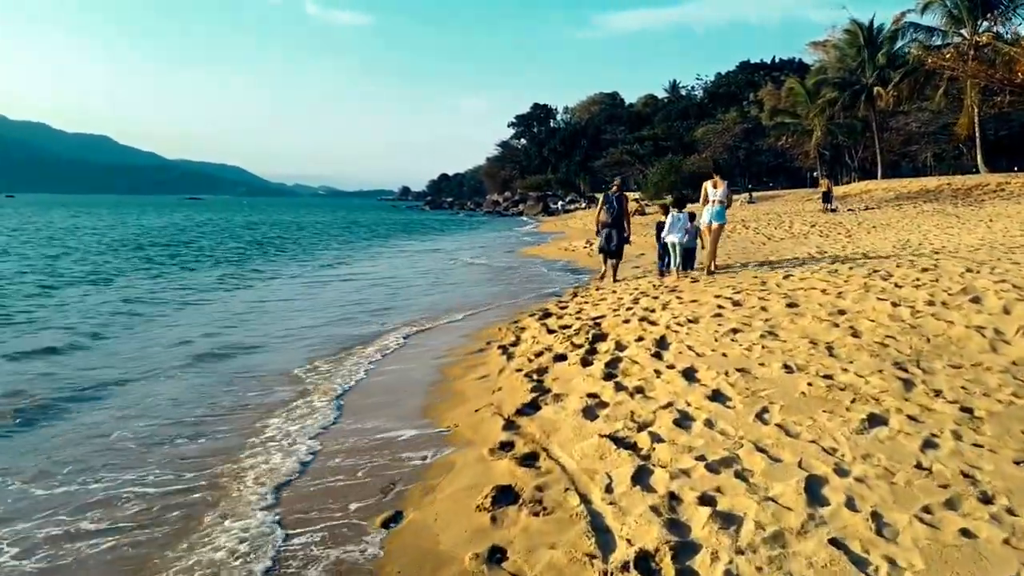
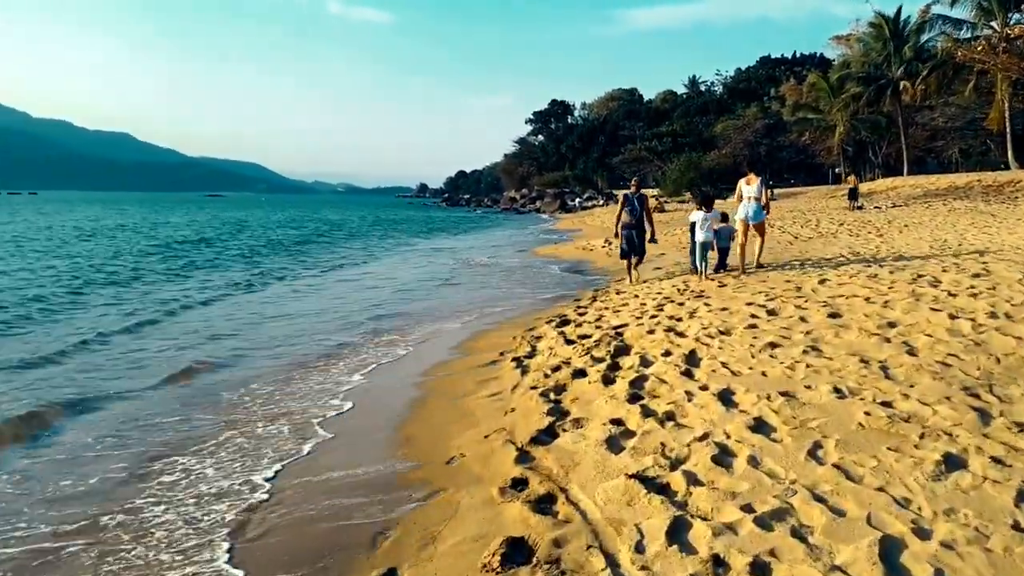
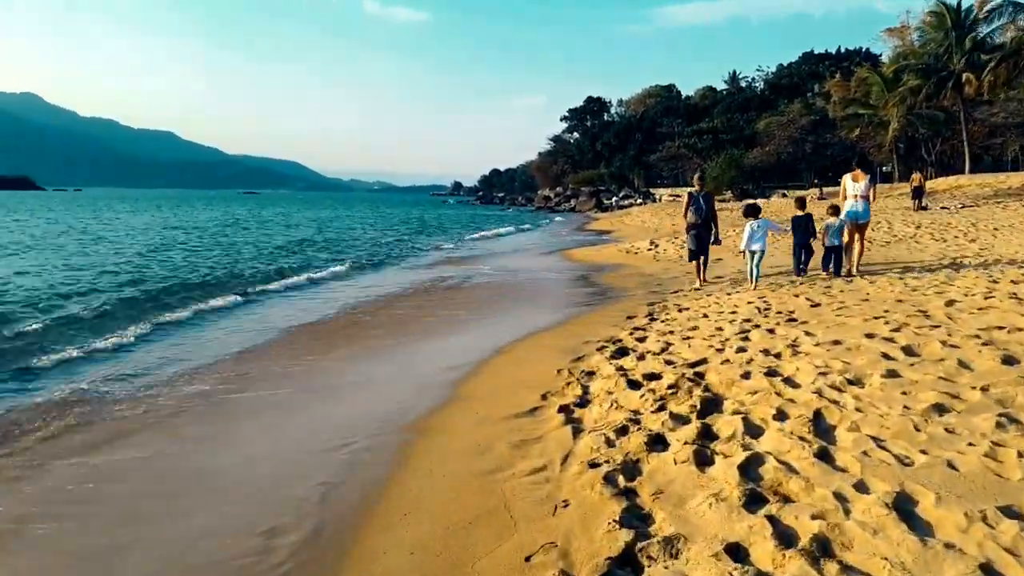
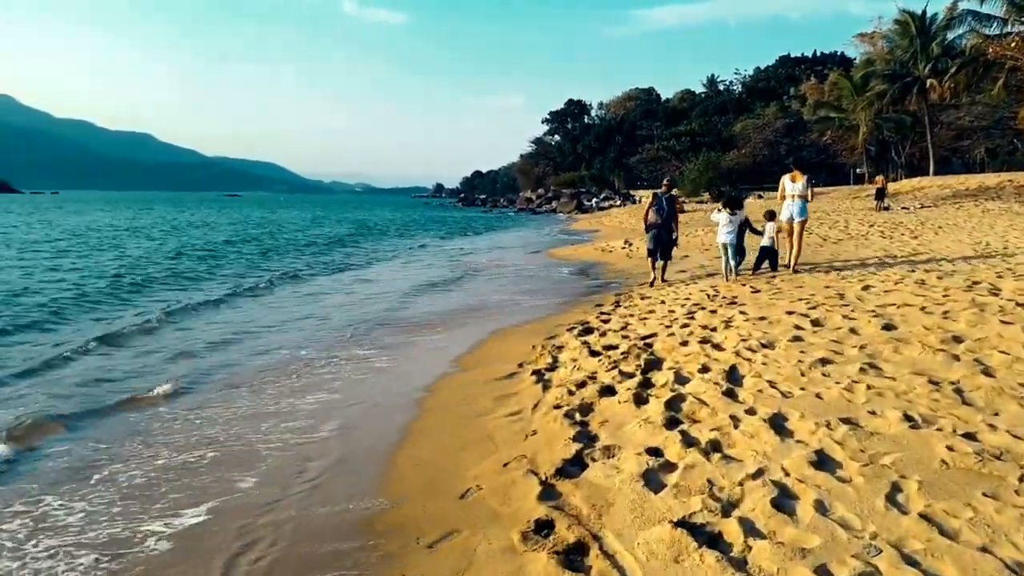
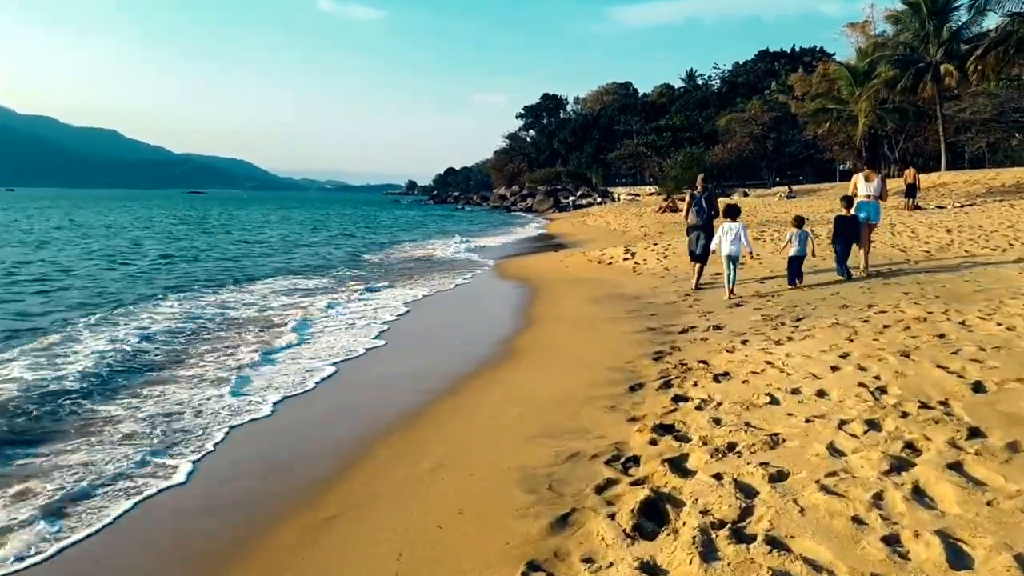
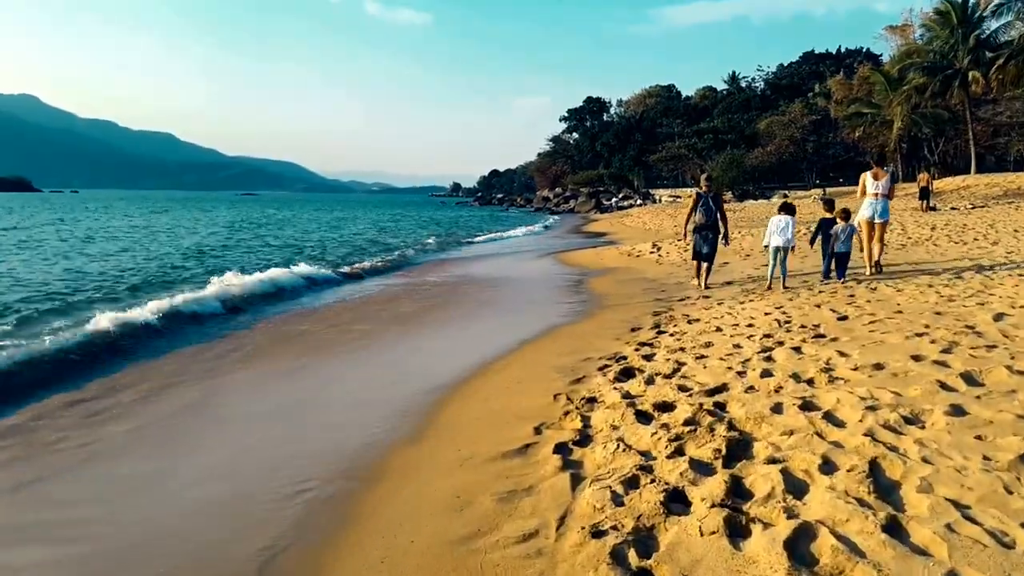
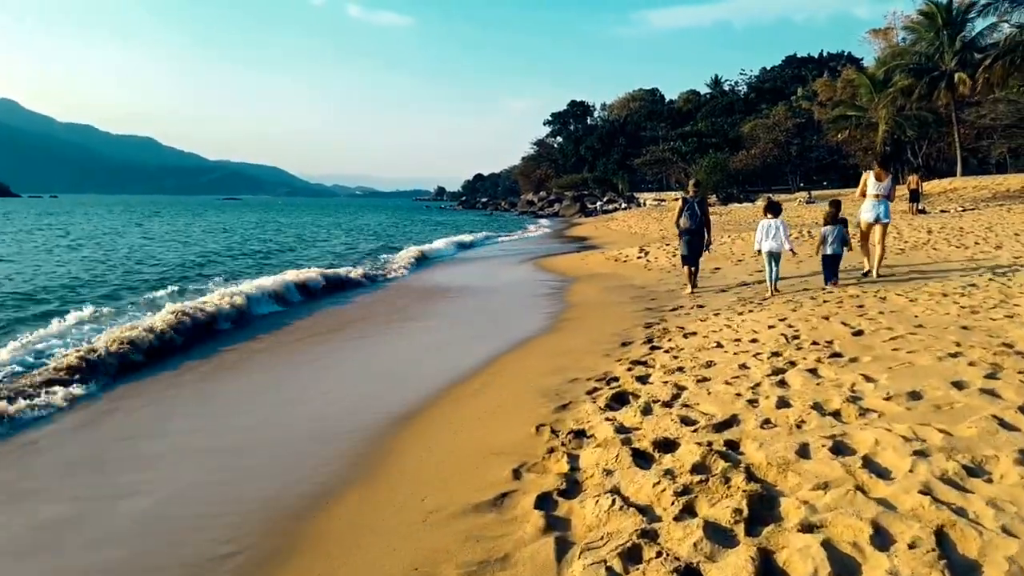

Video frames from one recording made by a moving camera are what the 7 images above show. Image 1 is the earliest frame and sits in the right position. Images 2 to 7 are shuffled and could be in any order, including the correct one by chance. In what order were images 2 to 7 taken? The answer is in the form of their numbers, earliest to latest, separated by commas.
2, 4, 3, 6, 7, 5
